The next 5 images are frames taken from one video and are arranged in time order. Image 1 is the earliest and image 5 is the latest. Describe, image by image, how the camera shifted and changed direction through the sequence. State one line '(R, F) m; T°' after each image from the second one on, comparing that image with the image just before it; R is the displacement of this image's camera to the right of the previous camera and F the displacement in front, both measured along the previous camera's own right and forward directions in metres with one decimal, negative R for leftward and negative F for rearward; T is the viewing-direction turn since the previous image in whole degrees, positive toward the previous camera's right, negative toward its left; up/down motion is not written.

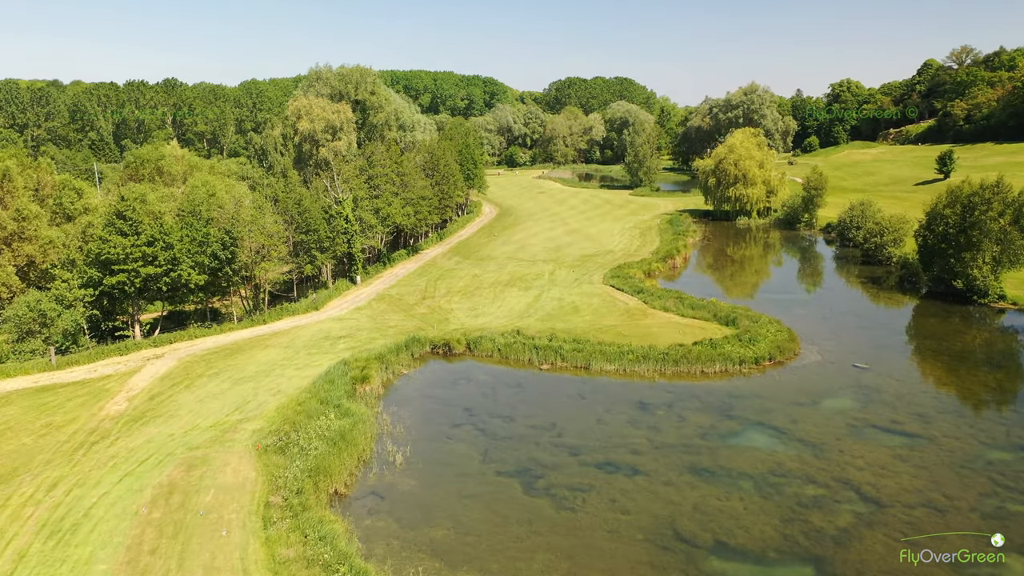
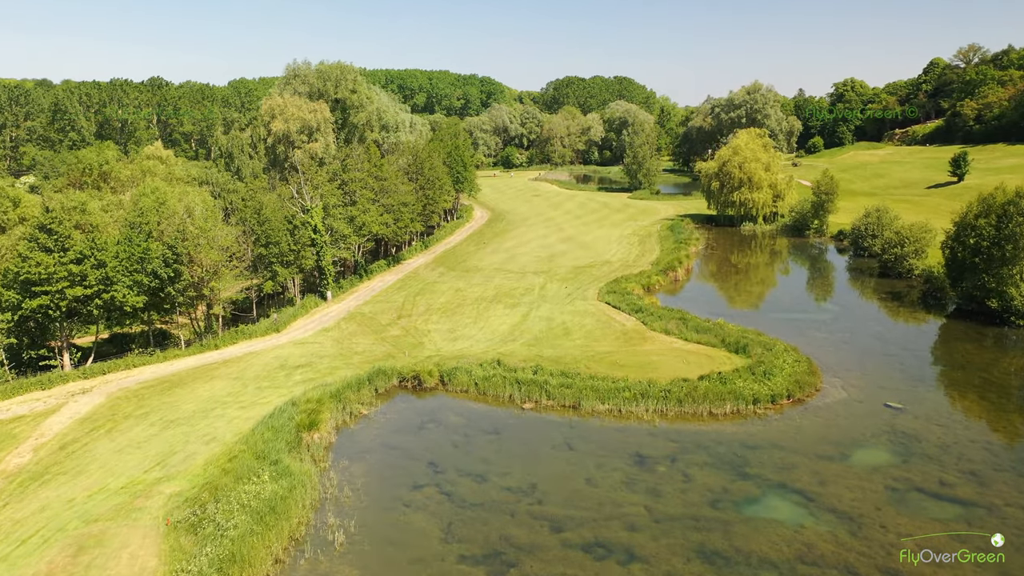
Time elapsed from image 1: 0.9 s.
(+0.9, +5.0) m; 0°
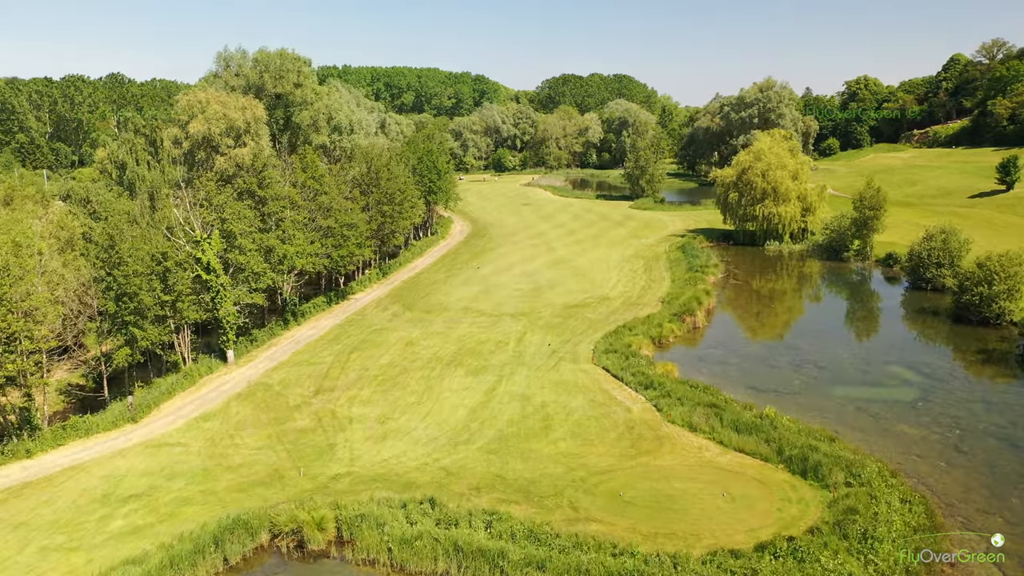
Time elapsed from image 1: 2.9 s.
(+1.6, +12.9) m; 0°
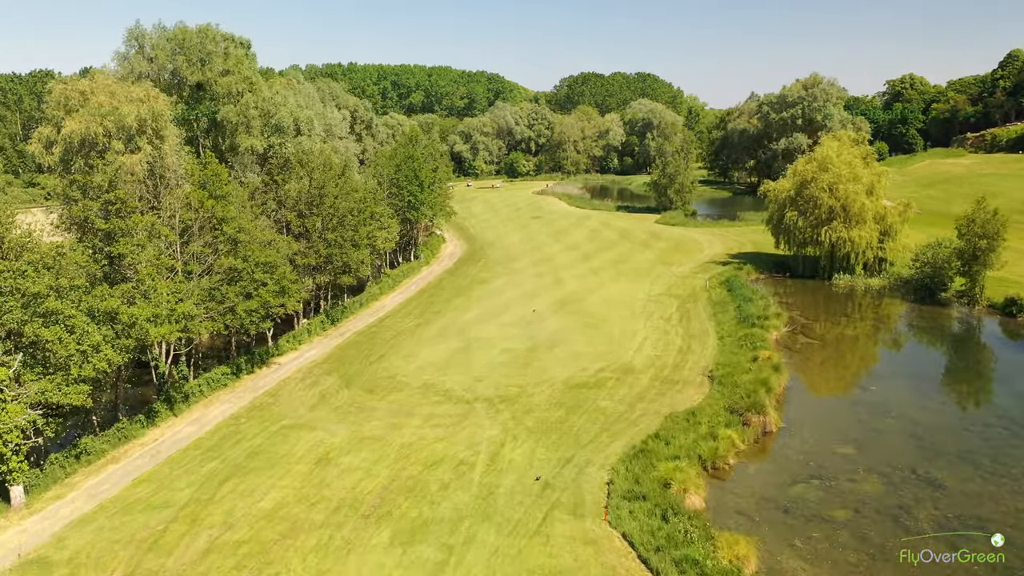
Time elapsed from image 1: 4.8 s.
(+1.6, +14.7) m; -1°
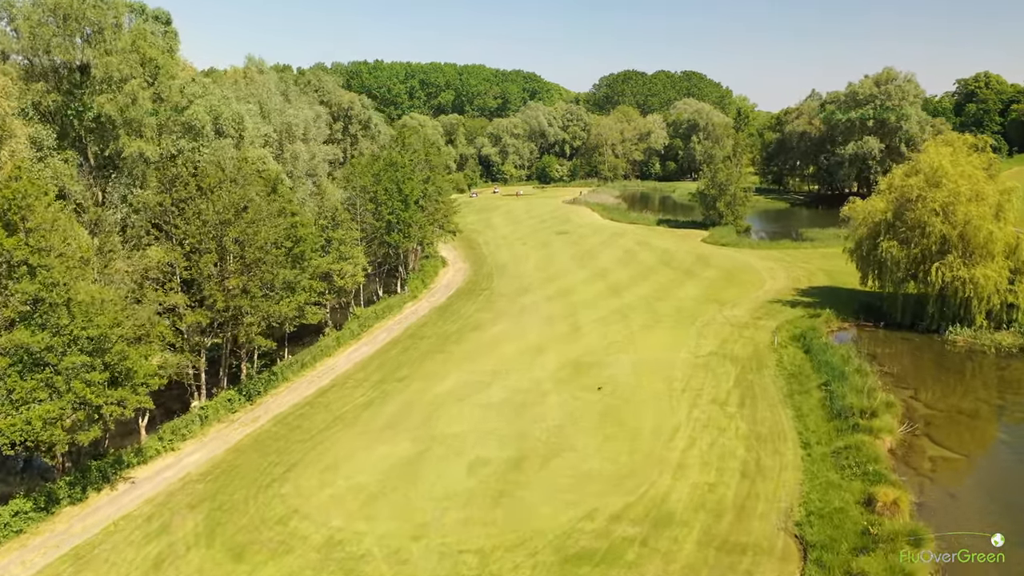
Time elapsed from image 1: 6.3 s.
(+2.0, +13.2) m; -3°
